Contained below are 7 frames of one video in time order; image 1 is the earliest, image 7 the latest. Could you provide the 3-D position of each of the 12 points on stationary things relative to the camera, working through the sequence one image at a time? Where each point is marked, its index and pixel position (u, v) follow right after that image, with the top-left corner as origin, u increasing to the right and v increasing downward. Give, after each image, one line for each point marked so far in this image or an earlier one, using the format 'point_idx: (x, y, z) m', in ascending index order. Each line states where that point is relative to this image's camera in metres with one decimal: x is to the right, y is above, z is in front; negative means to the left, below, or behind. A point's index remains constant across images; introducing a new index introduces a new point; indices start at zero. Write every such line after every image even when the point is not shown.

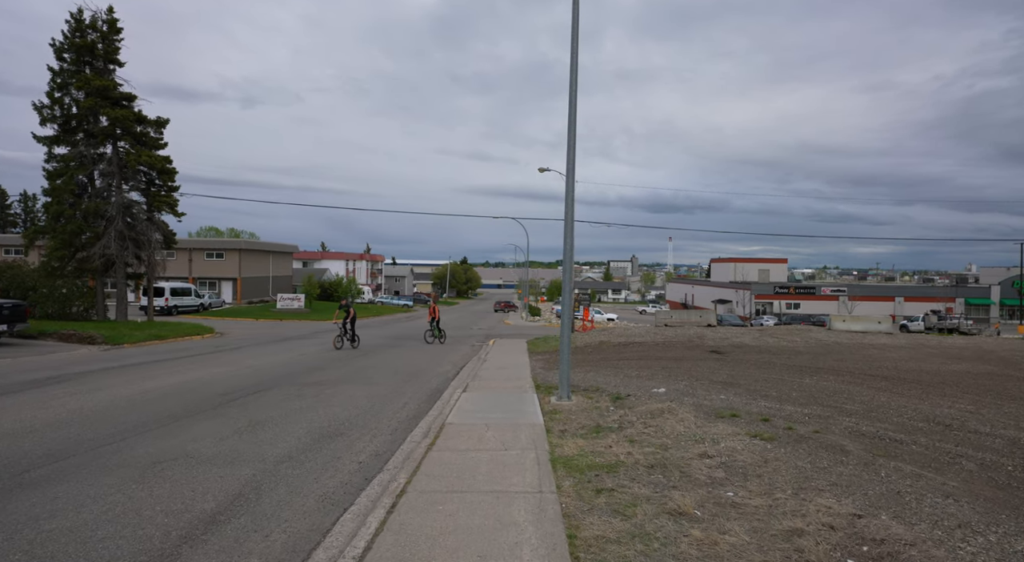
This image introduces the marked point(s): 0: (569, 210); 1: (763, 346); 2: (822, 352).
0: (+1.1, +1.3, +10.4) m
1: (+8.5, -2.2, +19.2) m
2: (+9.5, -2.2, +17.6) m
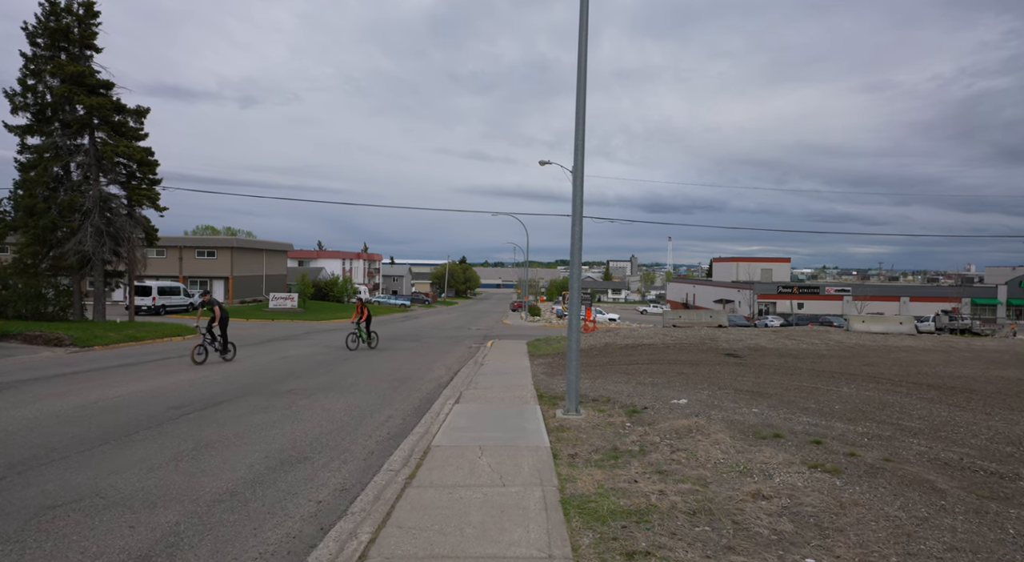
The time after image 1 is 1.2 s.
0: (+1.1, +1.4, +9.0) m
1: (+8.4, -2.1, +17.9) m
2: (+9.5, -2.1, +16.2) m
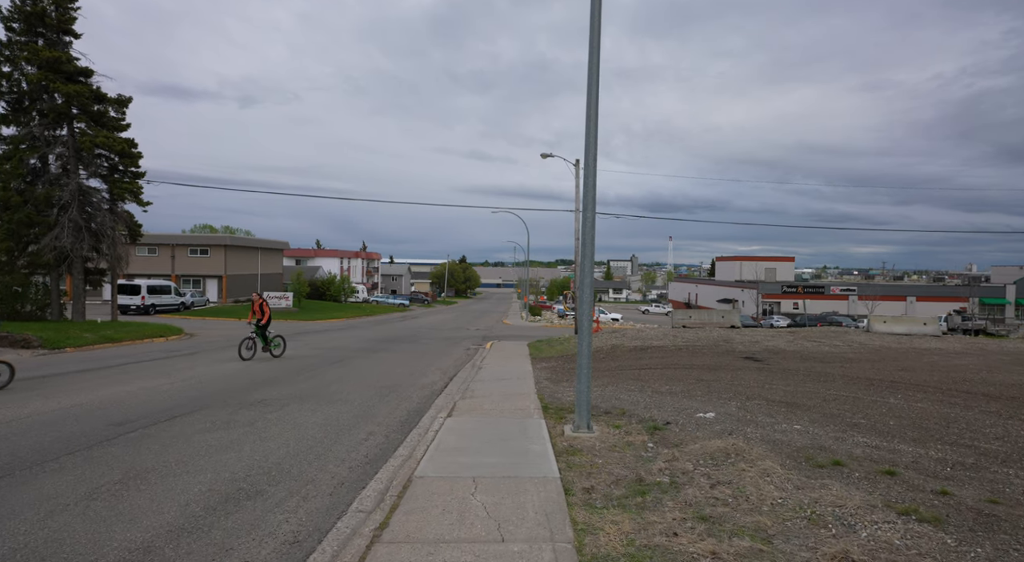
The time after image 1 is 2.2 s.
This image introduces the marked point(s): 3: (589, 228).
0: (+1.1, +1.4, +7.7) m
1: (+8.5, -2.1, +16.6) m
2: (+9.5, -2.1, +14.9) m
3: (+1.0, +0.7, +7.6) m
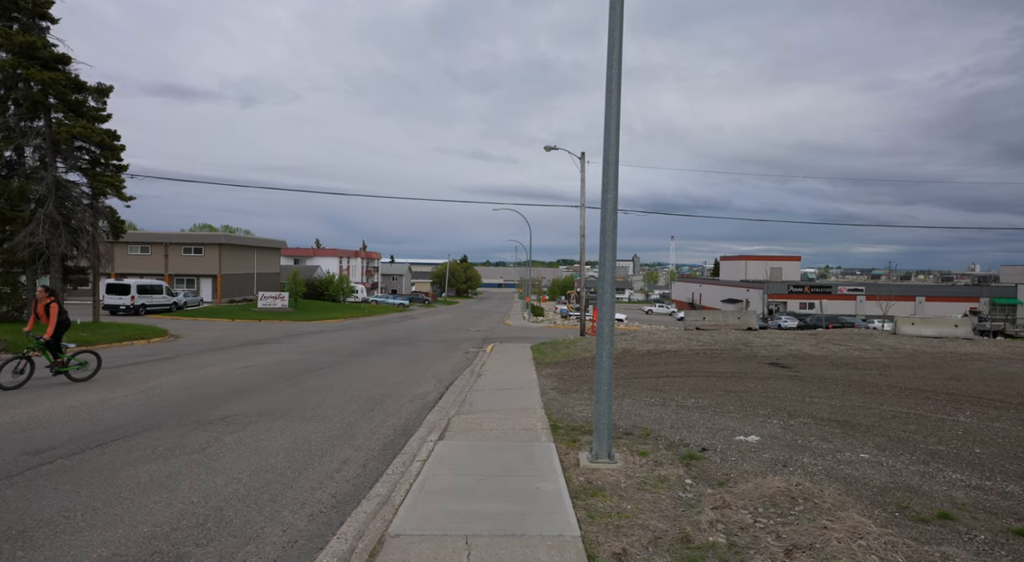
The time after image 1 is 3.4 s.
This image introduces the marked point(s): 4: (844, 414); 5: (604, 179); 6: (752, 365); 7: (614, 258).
0: (+1.1, +1.5, +6.3) m
1: (+8.5, -2.0, +15.2) m
2: (+9.6, -2.0, +13.5) m
3: (+1.1, +0.7, +6.3) m
4: (+4.8, -1.9, +8.3) m
5: (+1.0, +1.1, +6.3) m
6: (+5.9, -2.0, +14.0) m
7: (+1.1, +0.3, +6.3) m
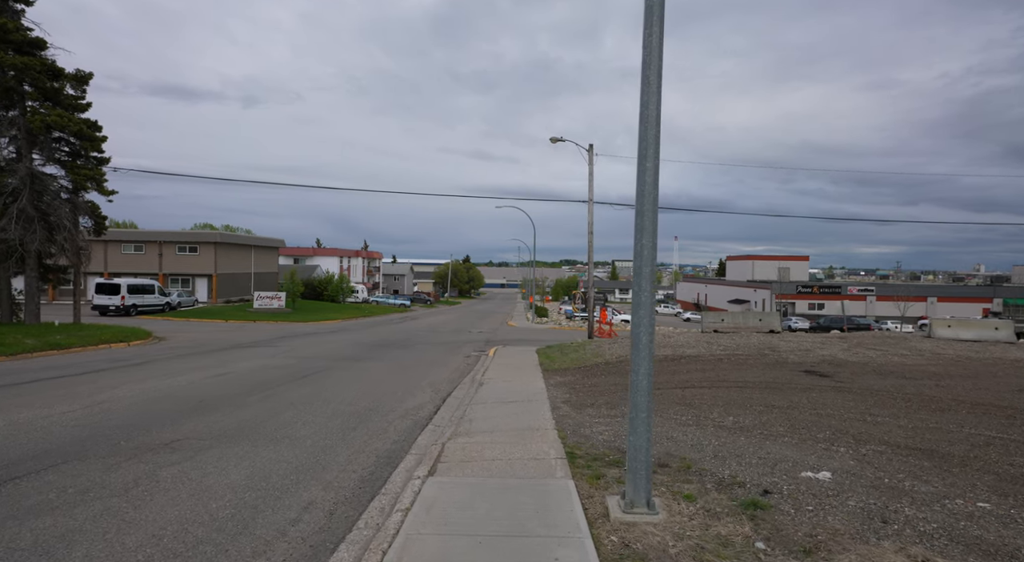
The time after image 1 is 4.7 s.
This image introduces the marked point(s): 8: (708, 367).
0: (+1.2, +1.5, +4.9) m
1: (+8.6, -2.0, +13.7) m
2: (+9.7, -2.0, +12.0) m
3: (+1.1, +0.8, +4.8) m
4: (+4.9, -1.9, +6.8) m
5: (+1.1, +1.2, +4.8) m
6: (+6.0, -2.0, +12.5) m
7: (+1.2, +0.3, +4.9) m
8: (+4.6, -2.0, +13.4) m
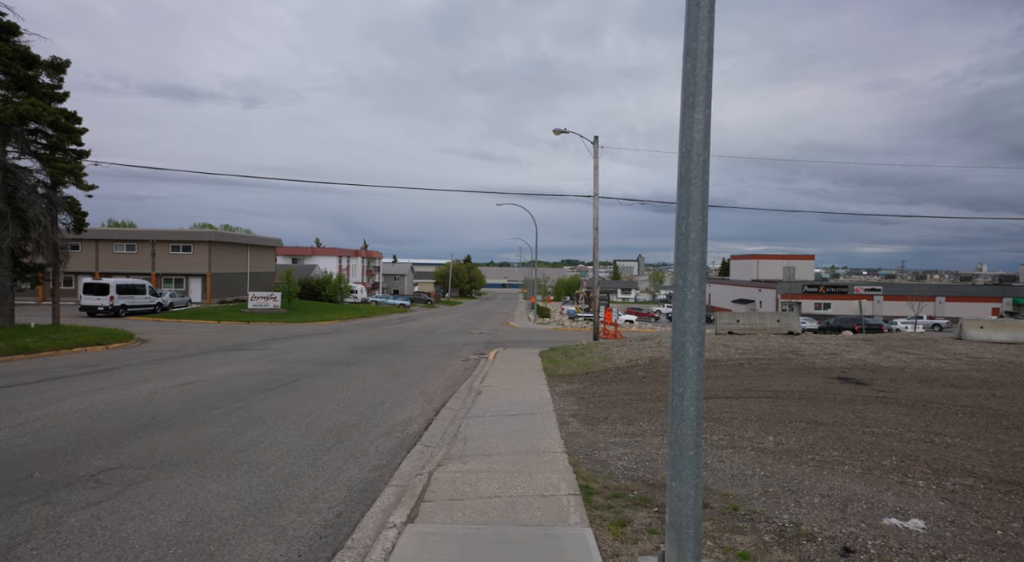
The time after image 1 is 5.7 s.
0: (+1.2, +1.6, +3.6) m
1: (+8.7, -1.9, +12.4) m
2: (+9.7, -1.9, +10.7) m
3: (+1.2, +0.8, +3.5) m
4: (+4.9, -1.8, +5.6) m
5: (+1.1, +1.2, +3.6) m
6: (+6.0, -2.0, +11.3) m
7: (+1.2, +0.4, +3.6) m
8: (+4.6, -2.0, +12.2) m
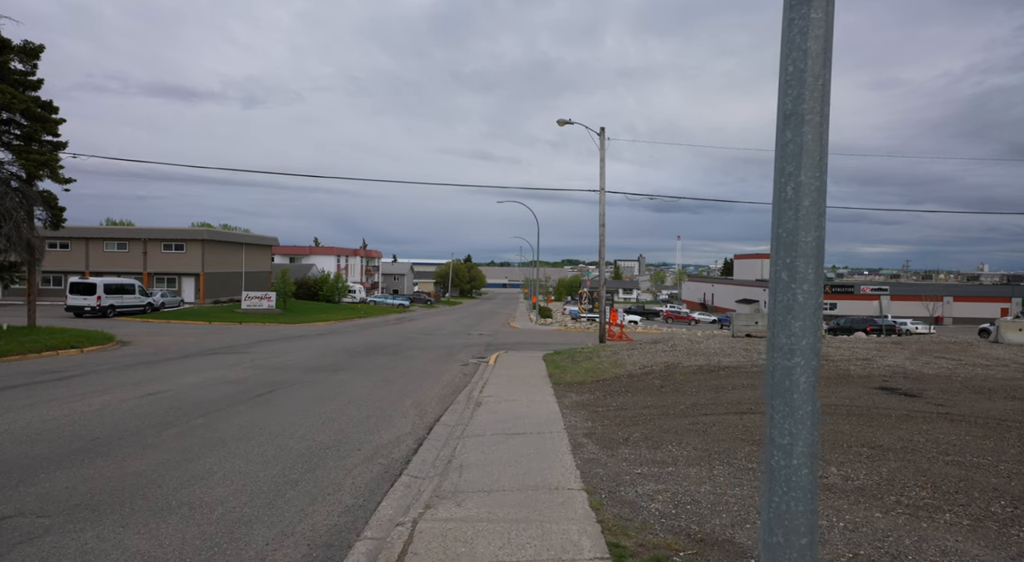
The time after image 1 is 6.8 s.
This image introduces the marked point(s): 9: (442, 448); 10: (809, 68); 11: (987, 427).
0: (+1.3, +1.6, +2.4) m
1: (+8.7, -1.9, +11.1) m
2: (+9.8, -1.9, +9.4) m
3: (+1.2, +0.9, +2.3) m
4: (+5.0, -1.8, +4.3) m
5: (+1.1, +1.3, +2.3) m
6: (+6.1, -1.9, +10.0) m
7: (+1.3, +0.4, +2.3) m
8: (+4.7, -1.9, +10.9) m
9: (-0.9, -2.1, +7.3) m
10: (+1.2, +0.8, +2.3) m
11: (+6.1, -1.9, +7.5) m
